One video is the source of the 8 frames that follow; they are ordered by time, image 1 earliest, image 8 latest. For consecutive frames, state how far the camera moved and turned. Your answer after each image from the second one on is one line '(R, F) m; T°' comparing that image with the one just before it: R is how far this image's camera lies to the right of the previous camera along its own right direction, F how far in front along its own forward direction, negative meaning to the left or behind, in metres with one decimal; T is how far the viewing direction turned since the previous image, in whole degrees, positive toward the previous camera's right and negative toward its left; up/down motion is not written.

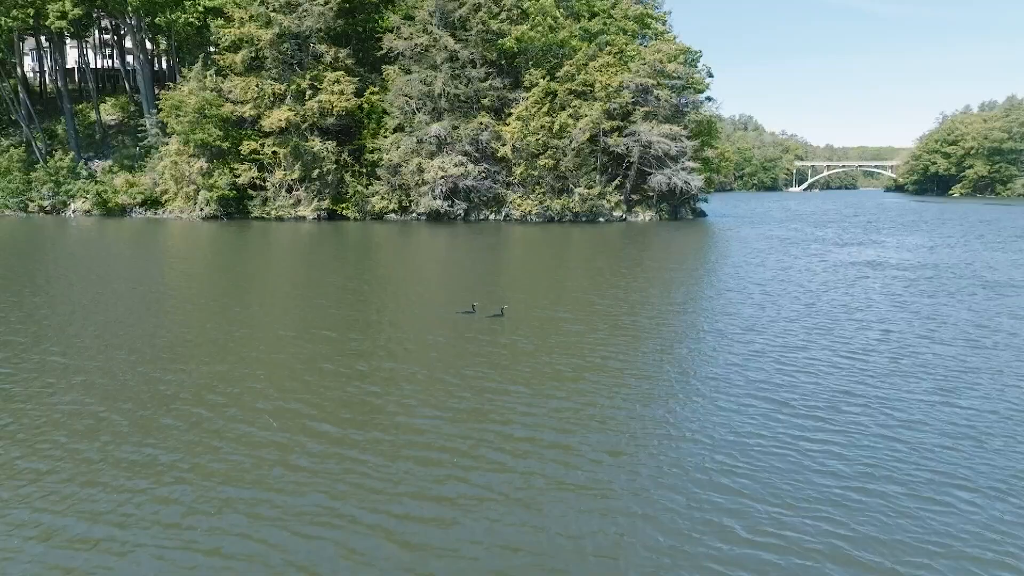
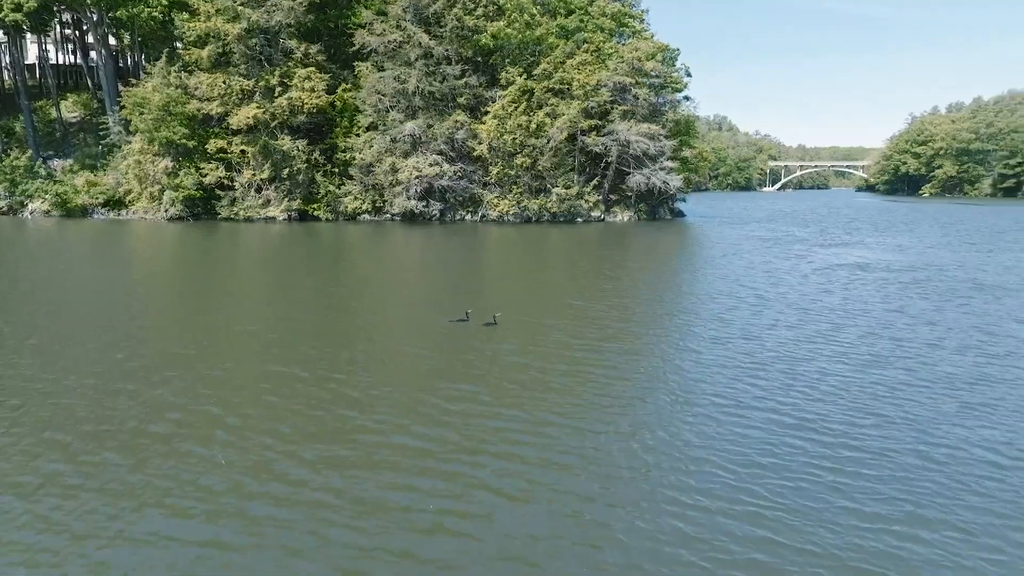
(-0.3, +0.9) m; +2°
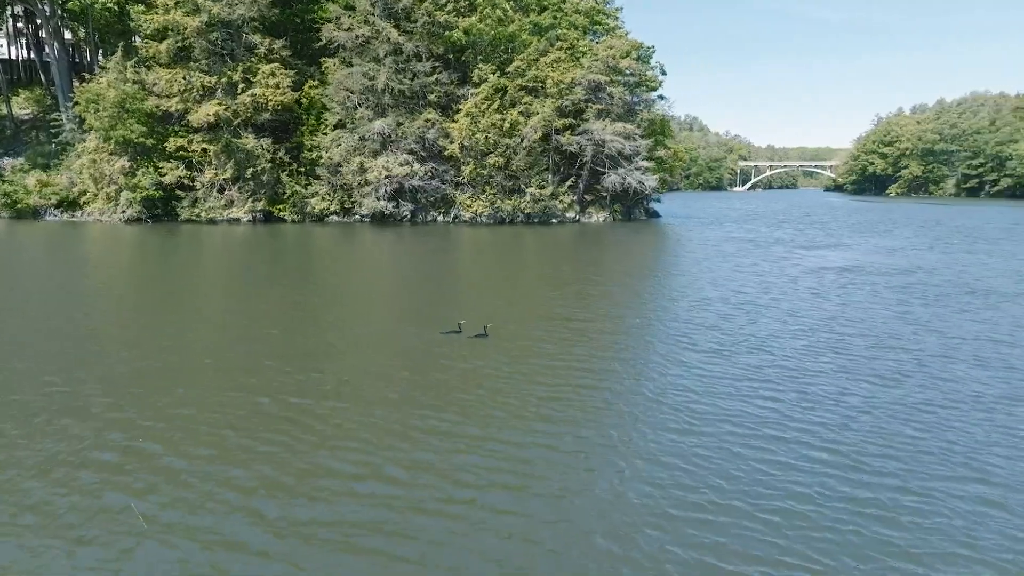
(-0.3, +1.1) m; +3°
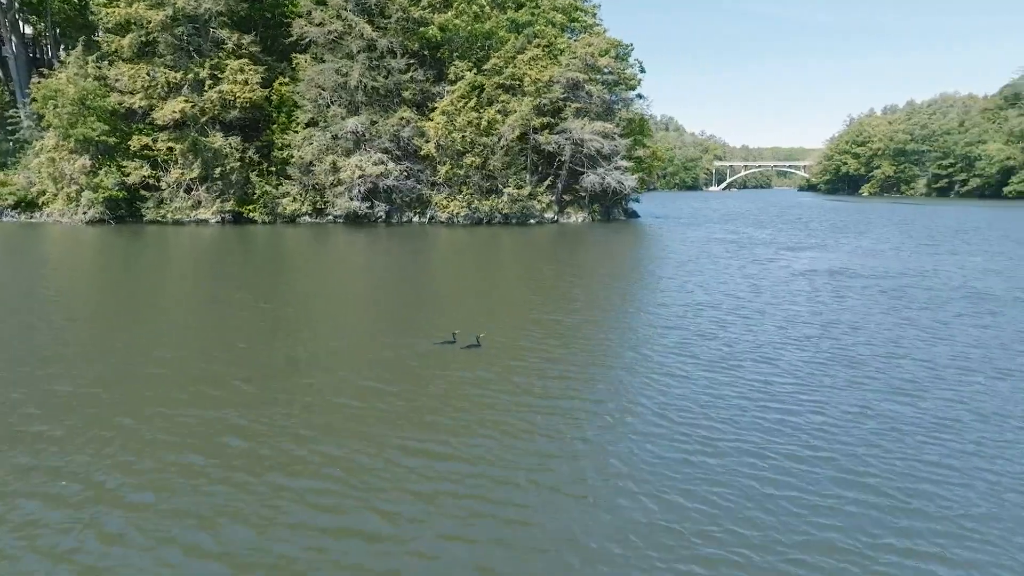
(-0.3, +0.9) m; +2°
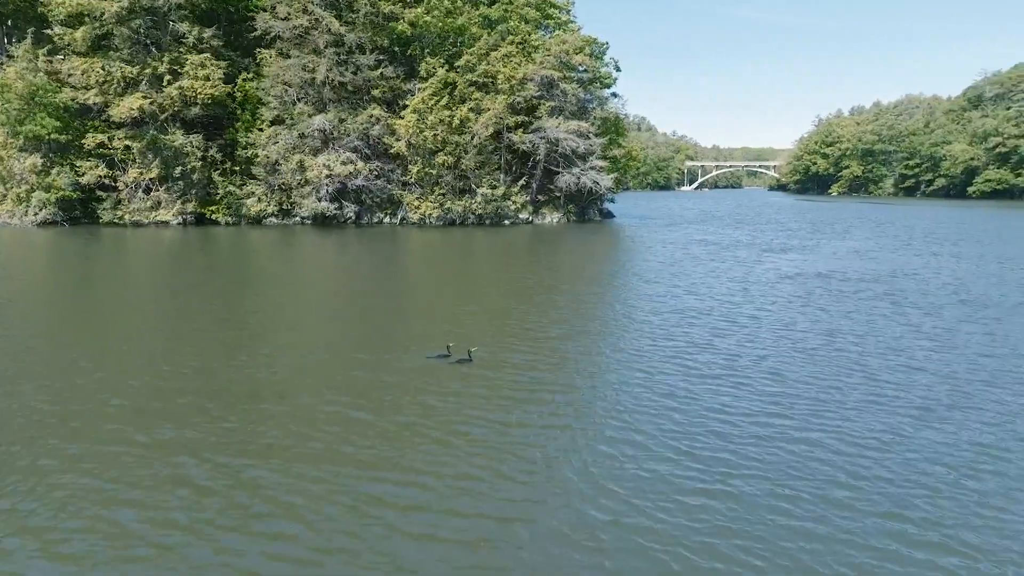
(-0.3, +1.1) m; +2°
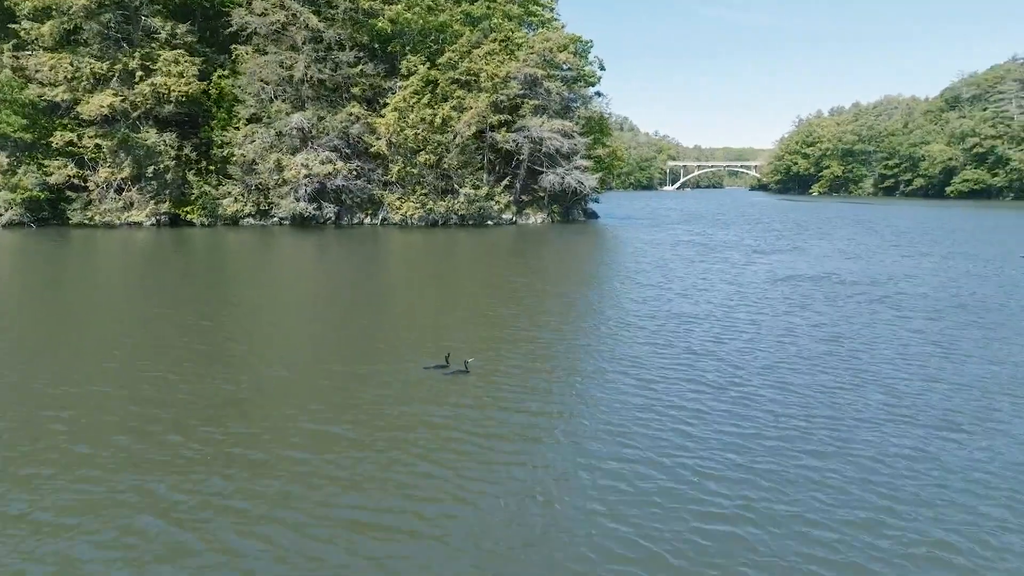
(-0.2, +0.8) m; +2°
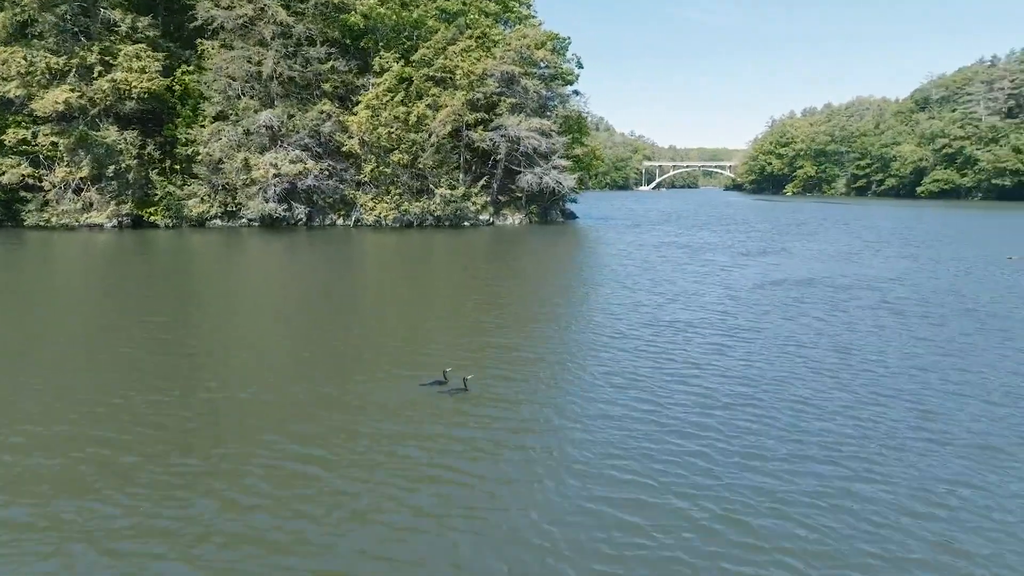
(-0.3, +1.1) m; +2°
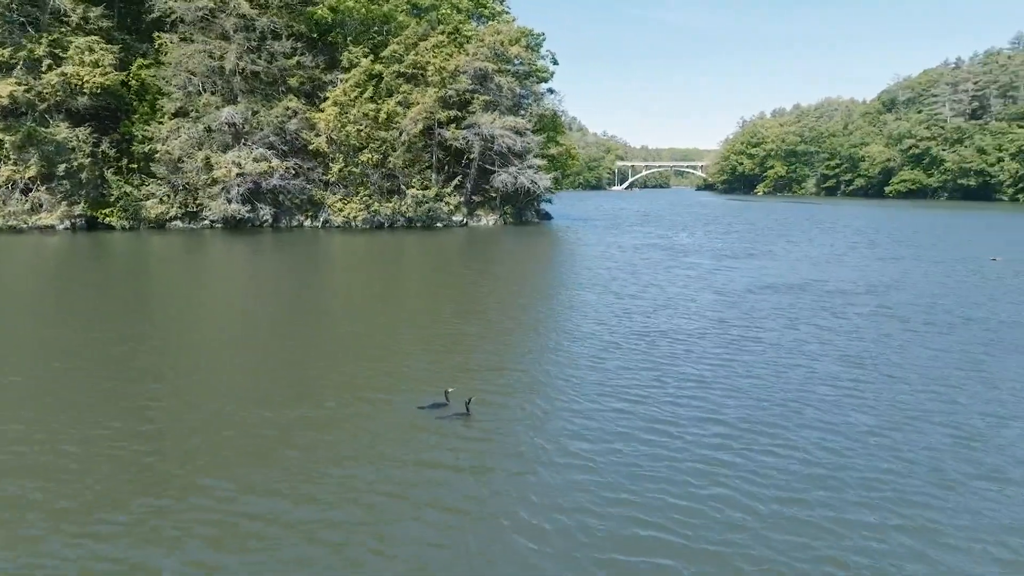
(-0.3, +1.2) m; +2°
